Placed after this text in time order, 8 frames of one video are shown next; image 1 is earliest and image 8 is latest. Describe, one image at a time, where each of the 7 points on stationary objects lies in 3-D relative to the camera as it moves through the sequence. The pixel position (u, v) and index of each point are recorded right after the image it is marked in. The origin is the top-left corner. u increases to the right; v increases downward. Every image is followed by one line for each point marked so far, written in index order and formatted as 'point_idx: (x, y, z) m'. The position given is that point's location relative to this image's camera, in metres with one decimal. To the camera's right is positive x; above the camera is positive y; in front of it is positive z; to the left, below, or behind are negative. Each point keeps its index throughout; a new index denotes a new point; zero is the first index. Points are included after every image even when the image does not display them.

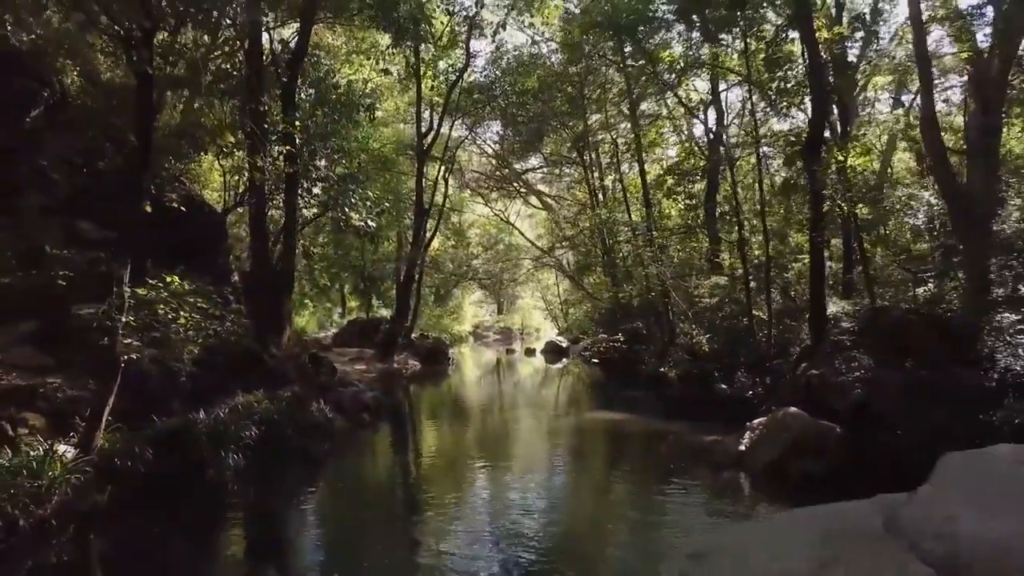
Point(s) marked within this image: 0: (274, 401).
0: (-3.6, -1.7, +10.6) m
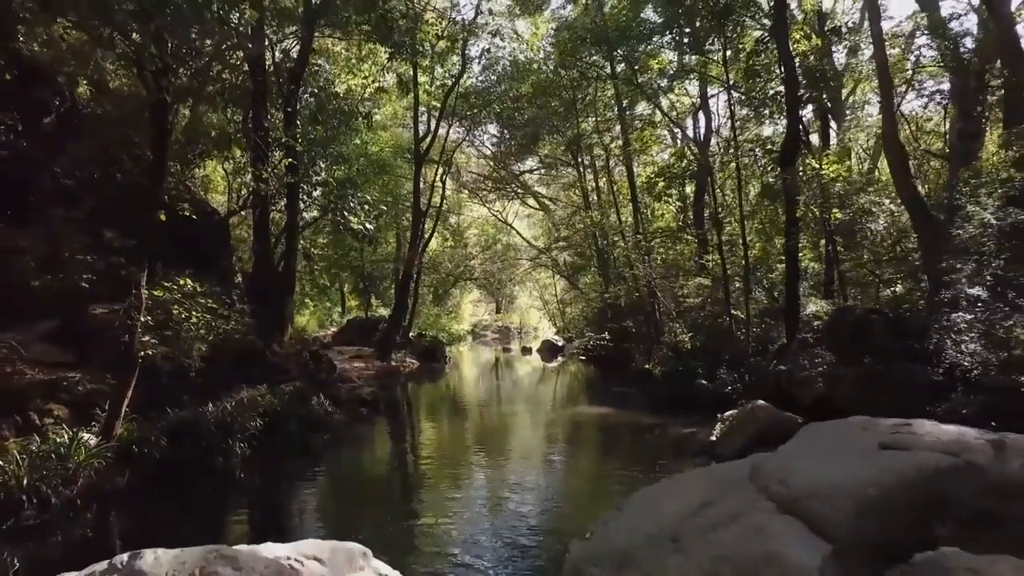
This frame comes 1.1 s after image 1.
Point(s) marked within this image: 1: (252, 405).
0: (-3.8, -1.7, +11.2) m
1: (-3.8, -1.7, +10.4) m
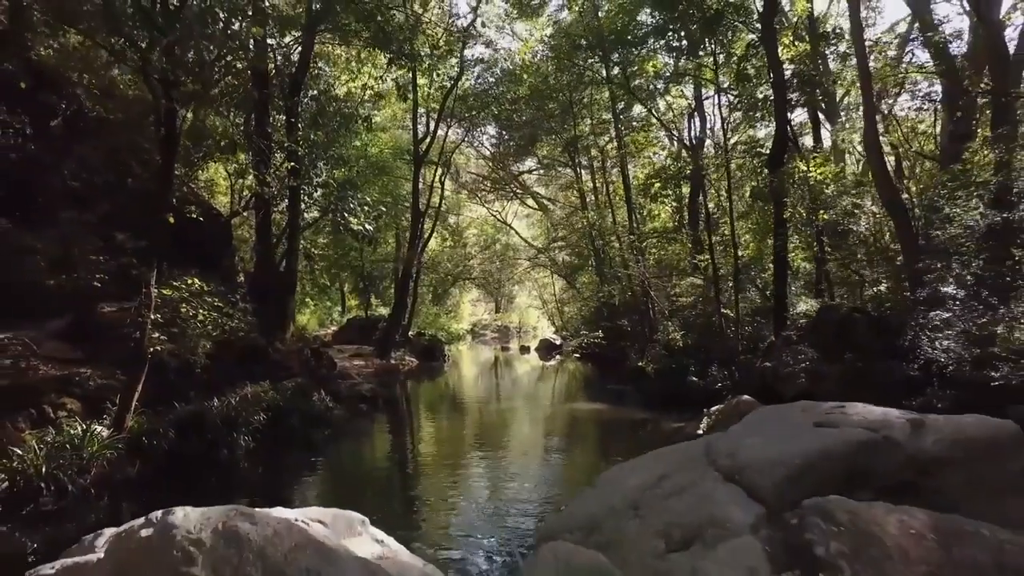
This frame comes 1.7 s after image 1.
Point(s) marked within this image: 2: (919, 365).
0: (-3.8, -1.7, +11.6) m
1: (-3.9, -1.7, +10.7) m
2: (+5.5, -1.0, +9.7) m
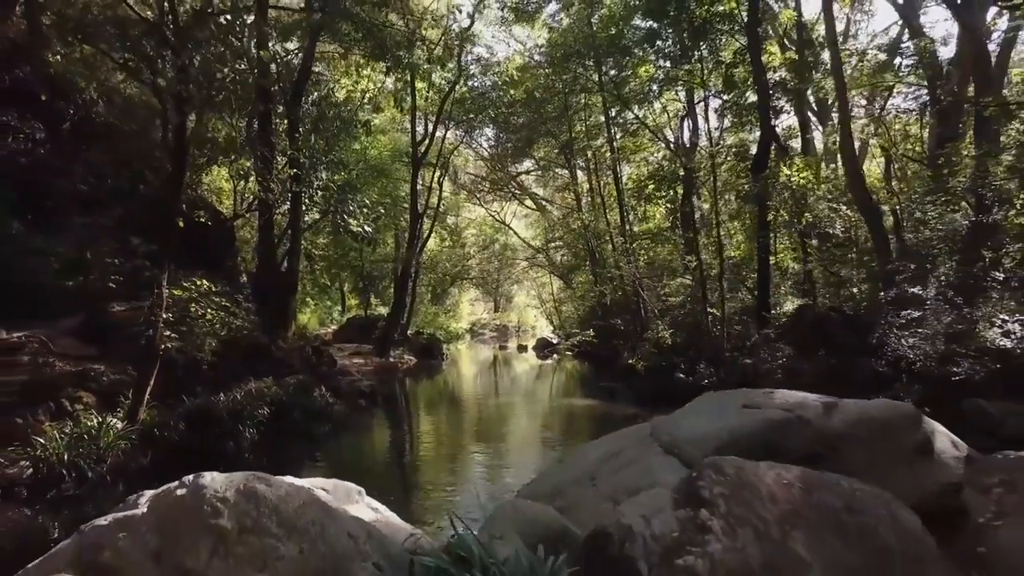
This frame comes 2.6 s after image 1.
0: (-4.0, -1.7, +12.1) m
1: (-4.0, -1.7, +11.2) m
2: (+5.4, -1.0, +10.2) m
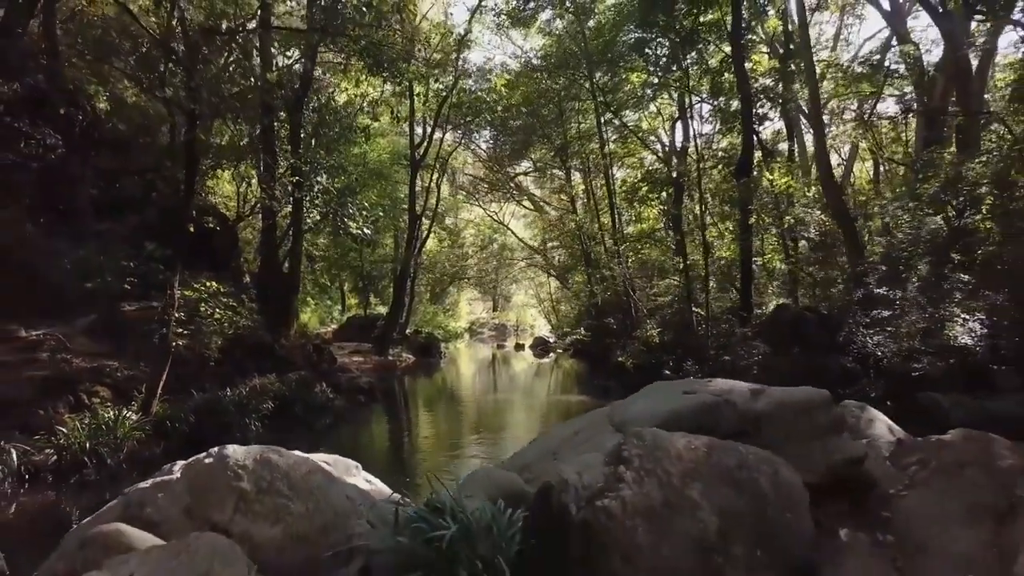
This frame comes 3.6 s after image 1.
0: (-4.1, -1.7, +12.7) m
1: (-4.2, -1.7, +11.8) m
2: (+5.2, -1.1, +10.8) m
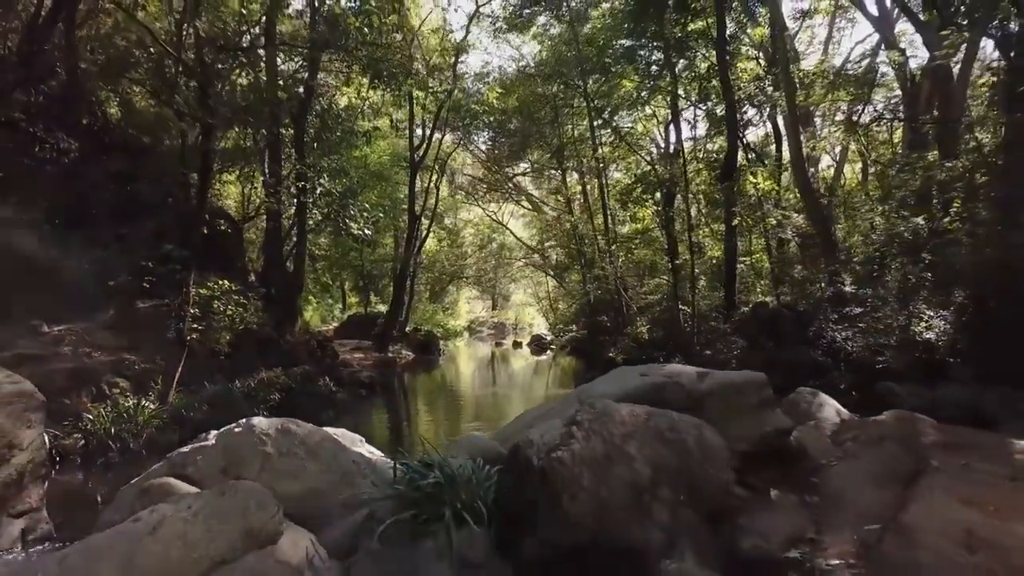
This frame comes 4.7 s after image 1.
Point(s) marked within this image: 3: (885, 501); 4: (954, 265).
0: (-4.2, -1.7, +13.4) m
1: (-4.3, -1.7, +12.5) m
2: (+5.1, -1.0, +11.5) m
3: (+2.4, -1.4, +4.5) m
4: (+5.8, +0.3, +9.2) m
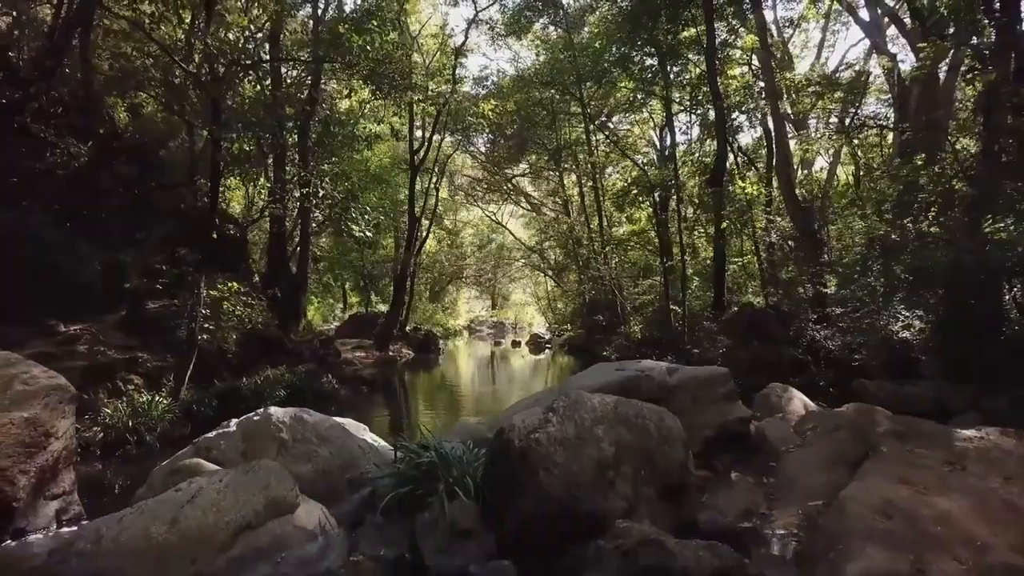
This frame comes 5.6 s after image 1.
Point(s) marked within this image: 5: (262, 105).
0: (-4.3, -1.7, +13.9) m
1: (-4.4, -1.7, +13.0) m
2: (+5.0, -1.0, +12.0) m
3: (+2.3, -1.4, +5.1) m
4: (+5.8, +0.3, +9.8) m
5: (-4.6, +3.4, +13.0) m
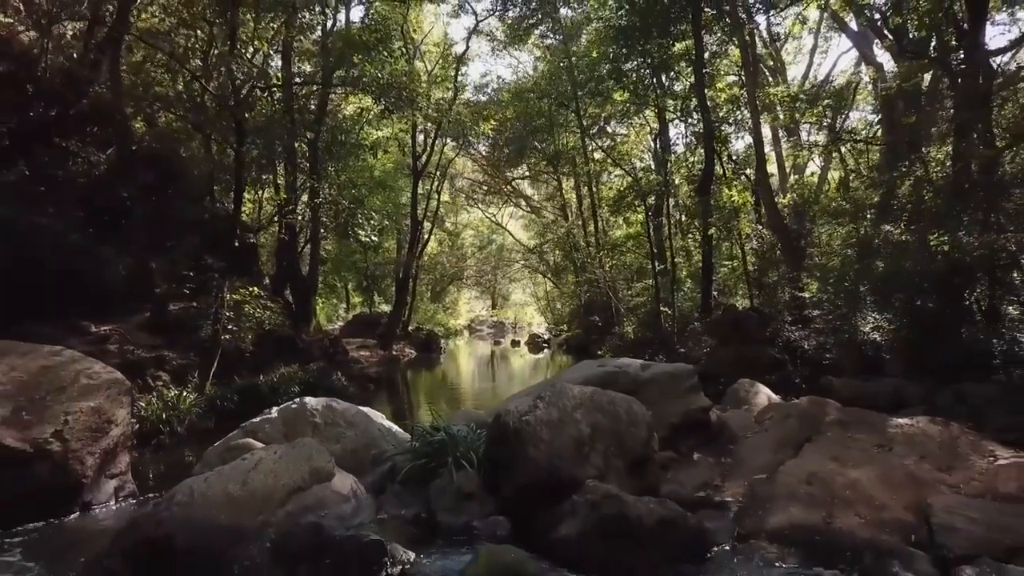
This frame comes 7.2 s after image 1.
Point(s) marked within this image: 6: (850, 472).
0: (-4.3, -1.8, +14.8) m
1: (-4.4, -1.8, +13.9) m
2: (+5.0, -1.1, +12.9) m
3: (+2.3, -1.5, +6.0) m
4: (+5.7, +0.2, +10.7) m
5: (-4.7, +3.3, +13.9) m
6: (+2.6, -1.4, +5.2) m
